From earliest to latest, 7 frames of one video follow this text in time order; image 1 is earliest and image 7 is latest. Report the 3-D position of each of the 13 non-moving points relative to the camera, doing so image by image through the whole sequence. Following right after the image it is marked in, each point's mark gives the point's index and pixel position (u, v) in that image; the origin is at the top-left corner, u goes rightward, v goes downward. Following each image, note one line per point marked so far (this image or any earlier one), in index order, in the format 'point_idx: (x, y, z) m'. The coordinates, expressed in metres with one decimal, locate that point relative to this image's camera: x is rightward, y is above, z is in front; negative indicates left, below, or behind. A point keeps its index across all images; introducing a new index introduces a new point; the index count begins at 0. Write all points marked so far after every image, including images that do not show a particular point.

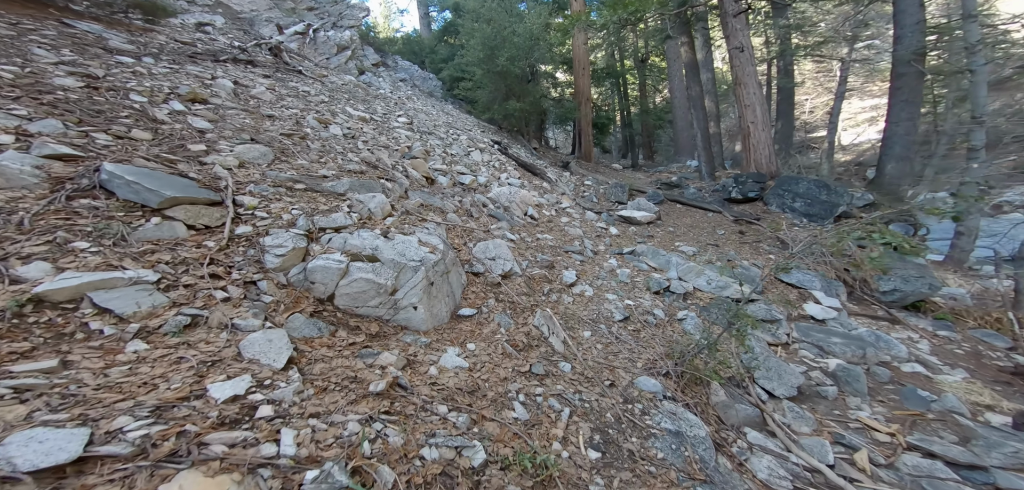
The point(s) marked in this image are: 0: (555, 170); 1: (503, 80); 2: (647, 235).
0: (+1.2, +2.3, +12.2) m
1: (-0.3, +6.5, +15.8) m
2: (+2.6, +0.2, +7.8) m
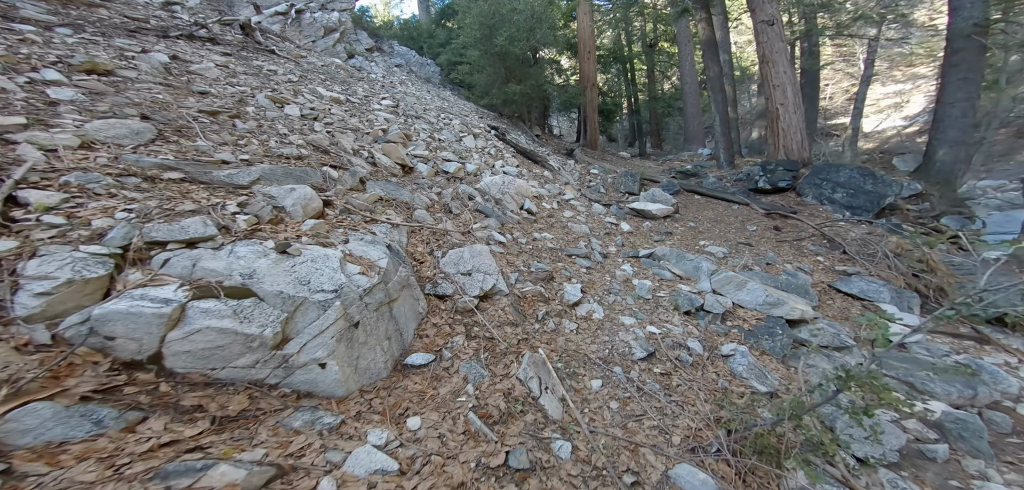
0: (+1.2, +2.4, +11.0) m
1: (-0.3, +6.6, +14.6) m
2: (+2.5, +0.2, +6.7) m
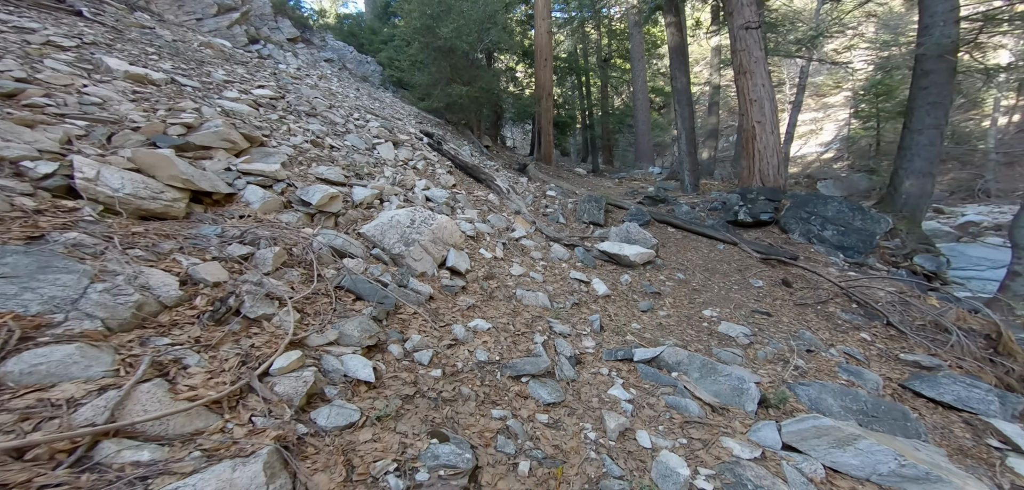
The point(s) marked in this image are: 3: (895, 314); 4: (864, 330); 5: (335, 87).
0: (-0.2, +1.6, +8.9) m
1: (-2.0, +5.7, +12.4) m
2: (+1.7, -0.5, +4.7) m
3: (+4.6, -0.8, +4.8) m
4: (+3.9, -0.9, +4.5) m
5: (-4.3, +3.8, +9.9) m
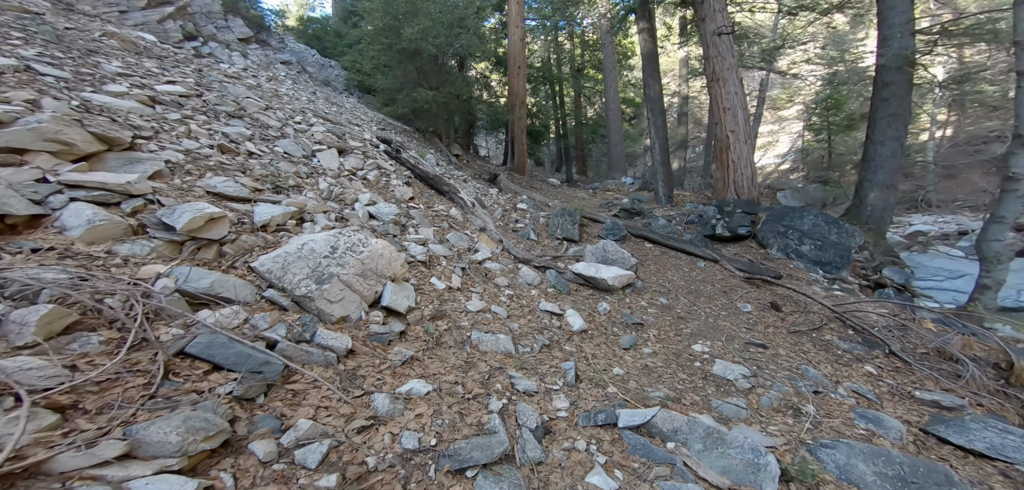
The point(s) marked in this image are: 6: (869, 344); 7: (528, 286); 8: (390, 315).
0: (-0.8, +1.2, +8.3) m
1: (-2.9, +5.3, +11.7) m
2: (+1.3, -0.7, +4.1) m
3: (+4.2, -1.0, +4.4) m
4: (+3.5, -1.2, +4.0) m
5: (-5.0, +3.4, +9.0) m
6: (+3.9, -1.0, +4.4) m
7: (+0.2, -0.4, +4.3) m
8: (-0.8, -0.5, +2.7) m
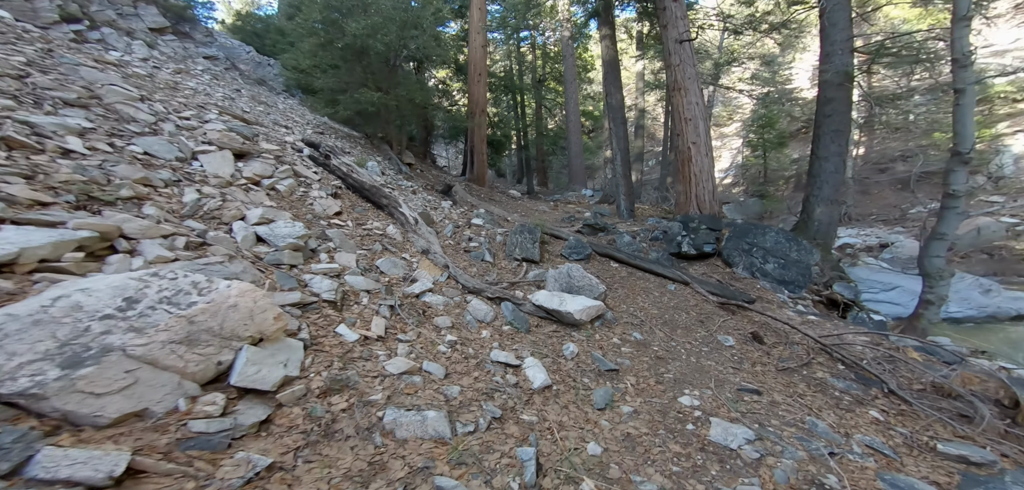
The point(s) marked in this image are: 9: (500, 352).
0: (-1.7, +0.9, +7.4) m
1: (-4.1, +4.9, +10.7) m
2: (+0.8, -1.0, +3.4) m
3: (+3.7, -1.2, +3.9) m
4: (+3.1, -1.4, +3.5) m
5: (-5.9, +3.0, +7.7) m
6: (+3.4, -1.3, +3.9) m
7: (-0.3, -0.7, +3.5) m
8: (-1.1, -0.7, +1.8) m
9: (-0.1, -0.8, +3.0) m
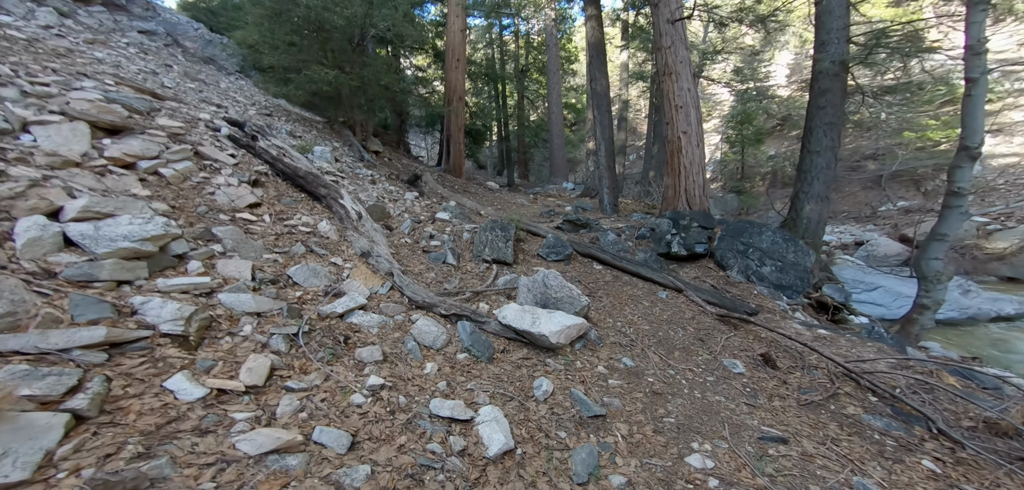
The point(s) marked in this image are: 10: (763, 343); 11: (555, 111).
0: (-2.1, +0.9, +6.4) m
1: (-4.7, +5.0, +9.6) m
2: (+0.5, -1.0, +2.6) m
3: (+3.4, -1.3, +3.3) m
4: (+2.8, -1.4, +2.8) m
5: (-6.4, +3.1, +6.6) m
6: (+3.1, -1.3, +3.2) m
7: (-0.6, -0.7, +2.6) m
8: (-1.3, -0.7, +0.9) m
9: (-0.4, -0.8, +2.2) m
10: (+2.7, -0.9, +4.3) m
11: (+1.8, +5.6, +16.5) m
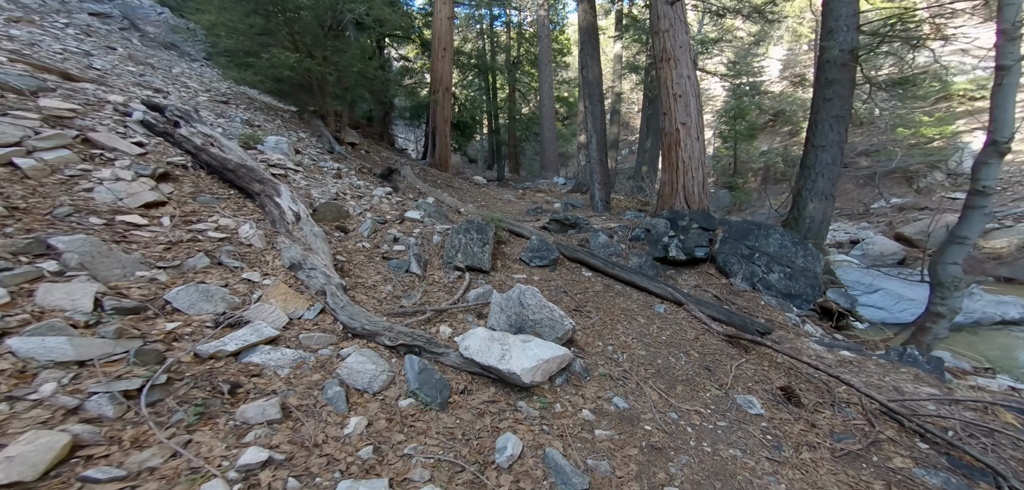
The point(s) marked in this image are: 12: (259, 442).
0: (-2.4, +0.9, +5.7) m
1: (-5.0, +5.0, +8.8) m
2: (+0.3, -1.1, +2.0) m
3: (+3.1, -1.4, +2.7) m
4: (+2.6, -1.5, +2.2) m
5: (-6.7, +3.1, +5.8) m
6: (+2.8, -1.4, +2.7) m
7: (-0.8, -0.8, +2.0) m
8: (-1.5, -0.8, +0.2) m
9: (-0.6, -0.9, +1.6) m
10: (+2.4, -1.0, +3.7) m
11: (+1.3, +5.7, +15.8) m
12: (-1.0, -0.8, +1.6) m
